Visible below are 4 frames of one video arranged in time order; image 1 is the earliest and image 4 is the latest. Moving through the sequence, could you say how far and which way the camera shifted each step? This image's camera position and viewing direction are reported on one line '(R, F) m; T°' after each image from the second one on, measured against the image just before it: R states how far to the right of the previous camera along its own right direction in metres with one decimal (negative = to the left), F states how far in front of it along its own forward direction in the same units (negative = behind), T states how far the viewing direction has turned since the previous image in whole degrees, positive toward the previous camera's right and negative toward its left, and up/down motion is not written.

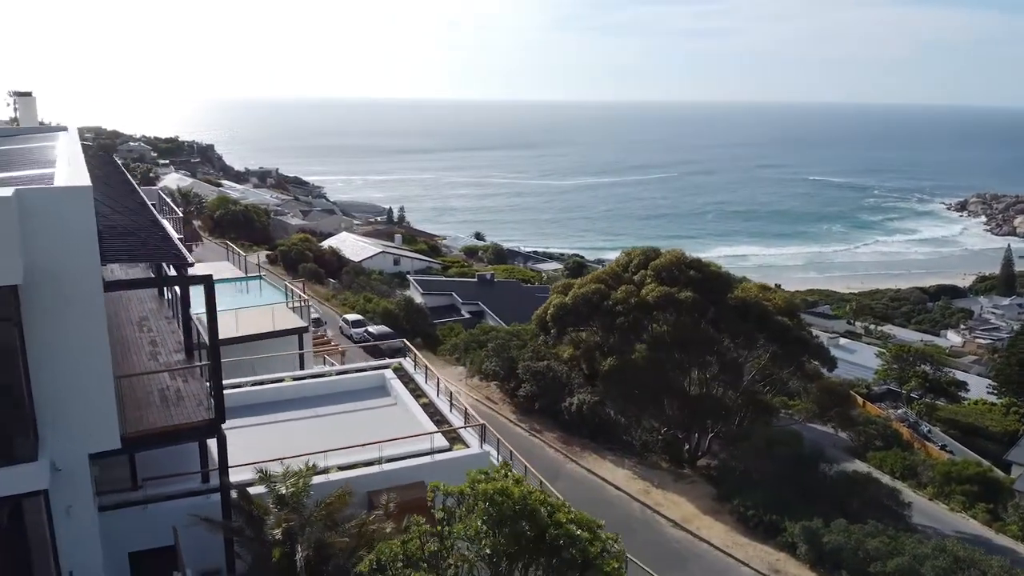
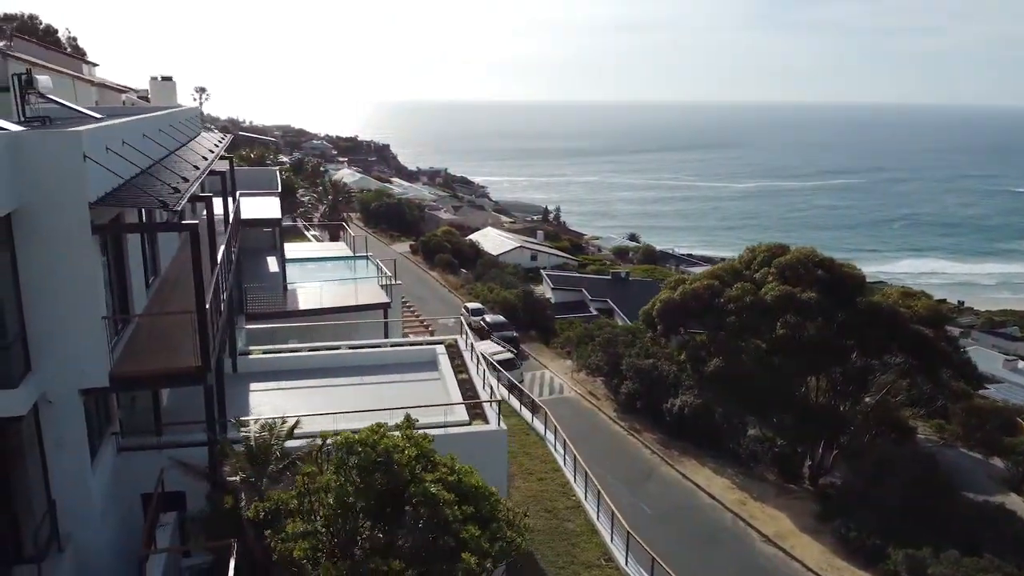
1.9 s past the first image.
(+2.1, +0.8) m; -12°
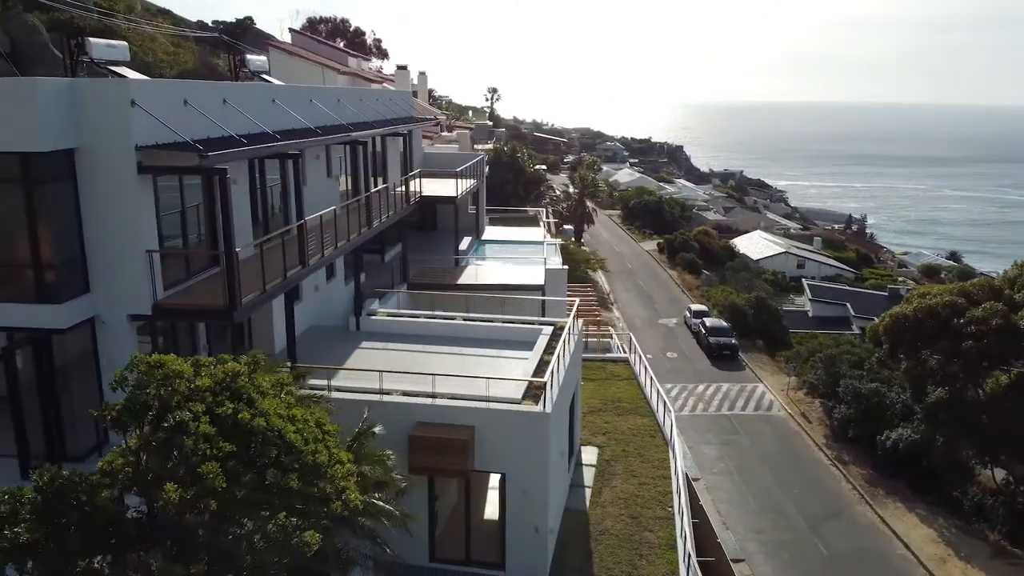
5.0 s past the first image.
(+3.3, +1.4) m; -21°
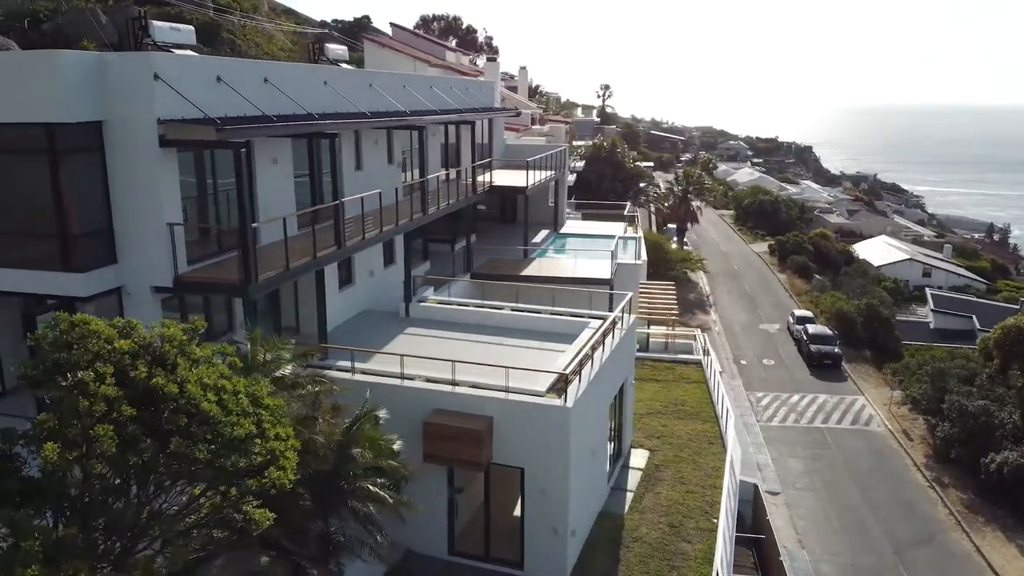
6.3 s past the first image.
(+1.3, +0.6) m; -8°
